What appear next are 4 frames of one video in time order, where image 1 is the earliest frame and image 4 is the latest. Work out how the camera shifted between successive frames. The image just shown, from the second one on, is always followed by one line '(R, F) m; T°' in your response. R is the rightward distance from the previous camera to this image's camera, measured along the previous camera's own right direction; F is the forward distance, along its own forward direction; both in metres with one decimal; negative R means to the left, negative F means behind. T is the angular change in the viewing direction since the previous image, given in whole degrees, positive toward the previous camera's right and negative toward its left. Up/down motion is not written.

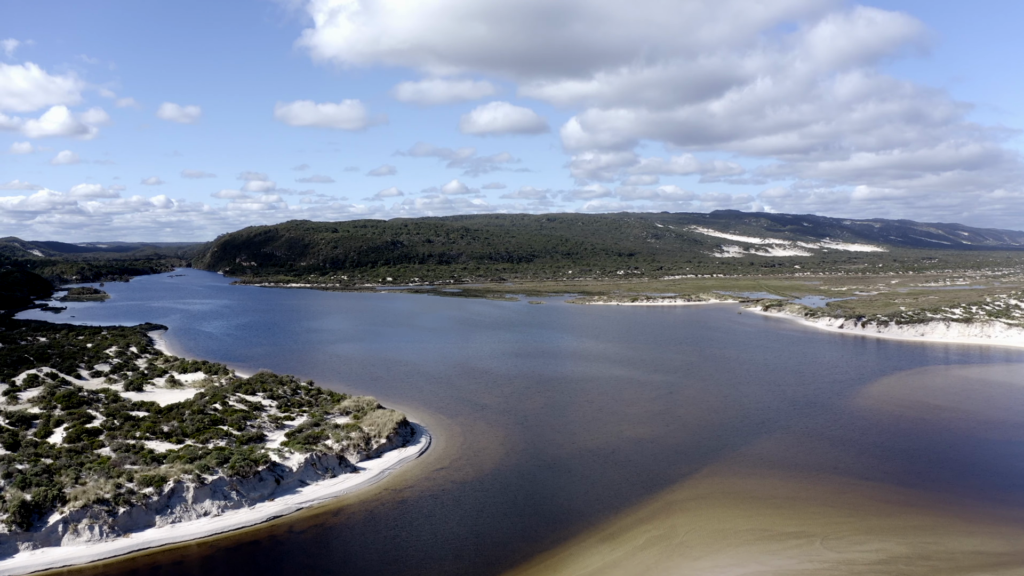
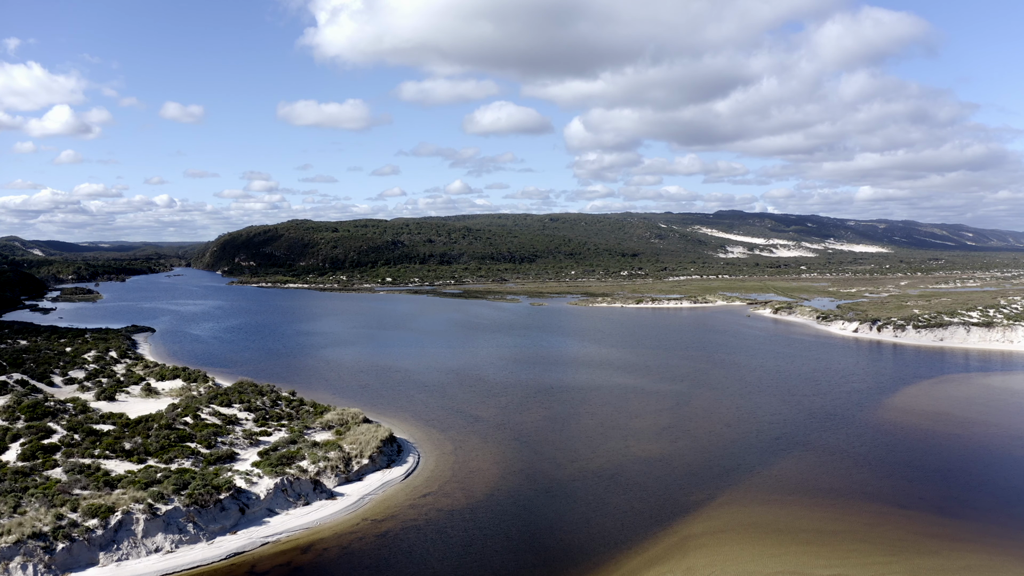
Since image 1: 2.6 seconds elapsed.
(+0.2, +2.1) m; 0°
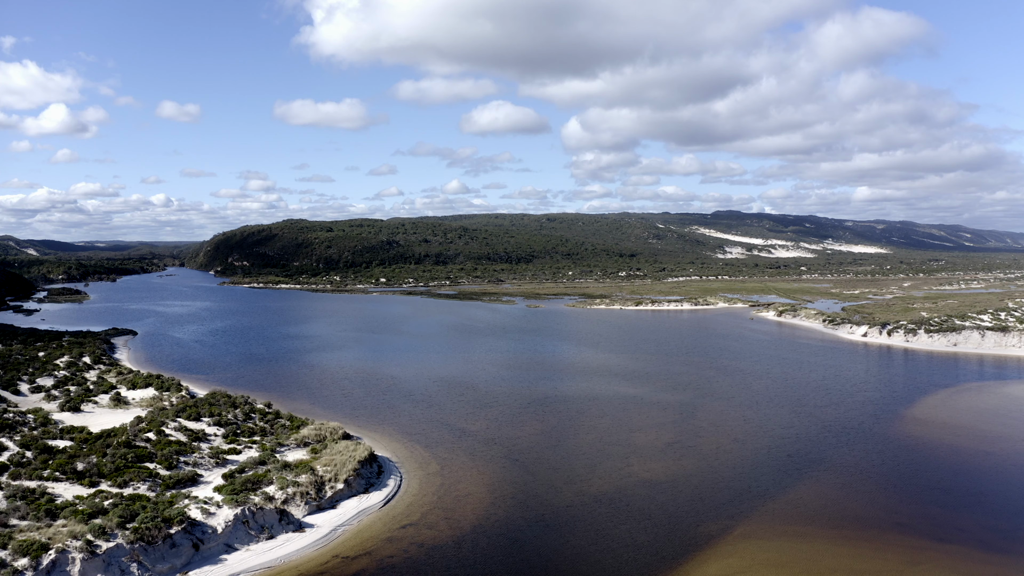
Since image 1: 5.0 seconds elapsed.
(+0.2, +1.9) m; 0°
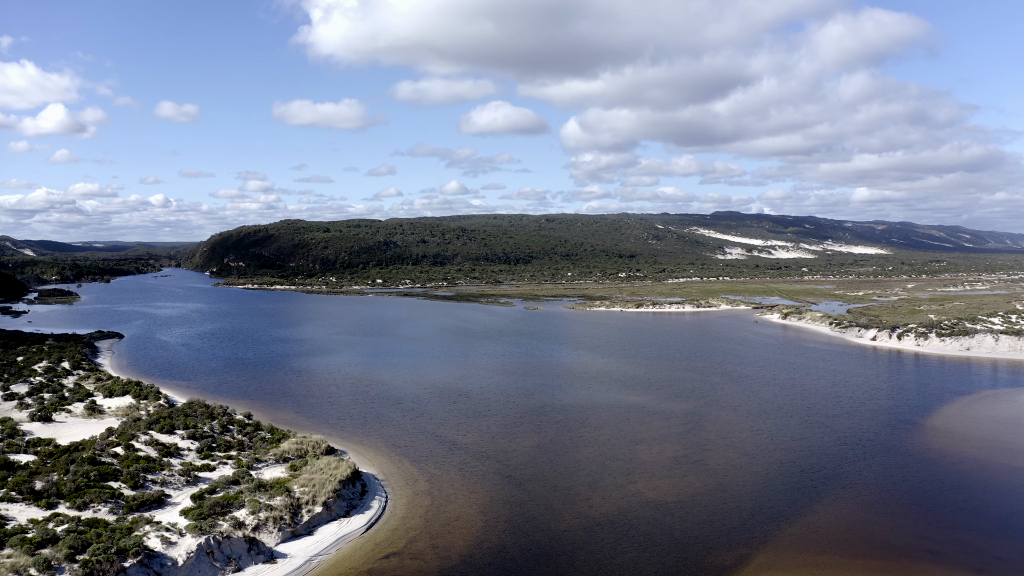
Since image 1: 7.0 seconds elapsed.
(+0.1, +1.5) m; 0°
